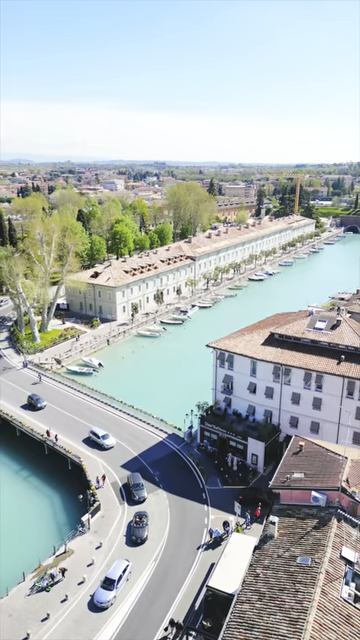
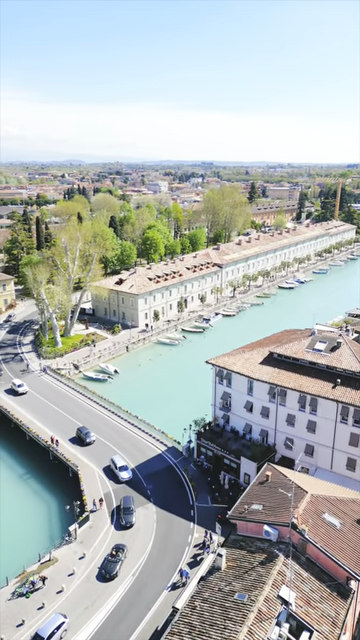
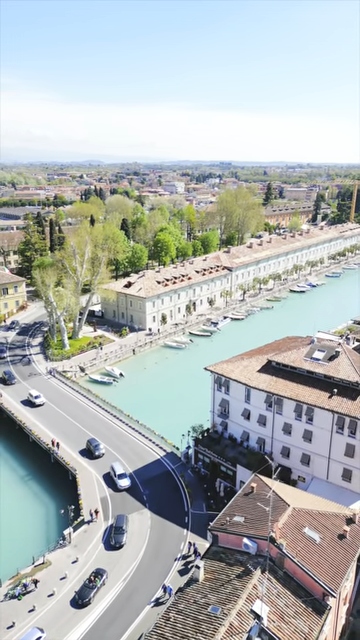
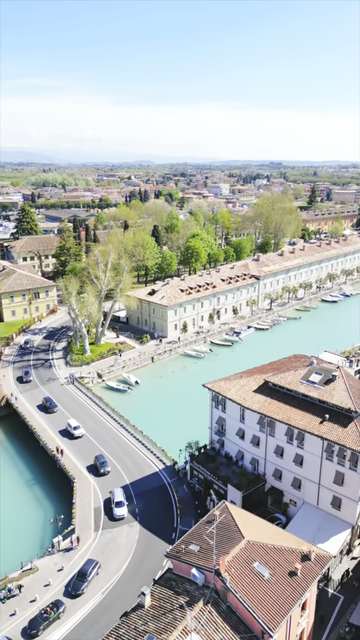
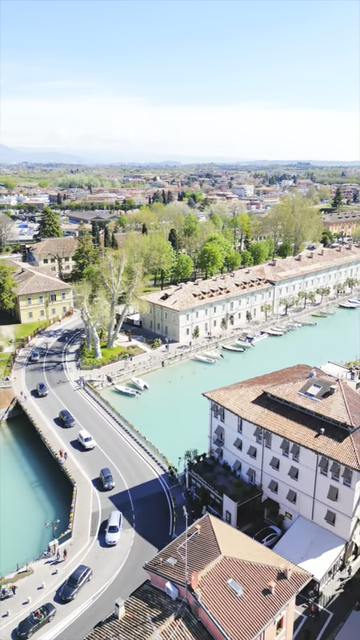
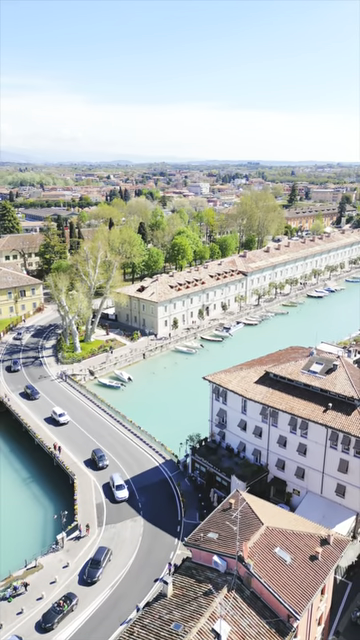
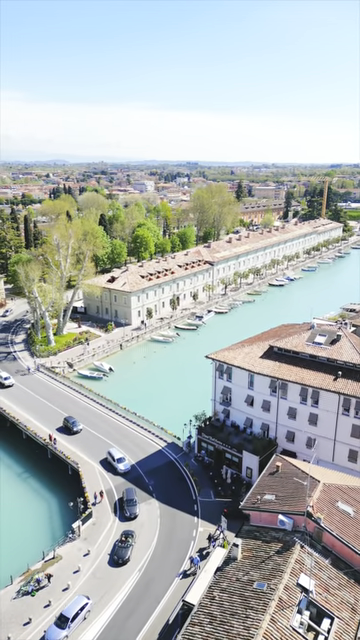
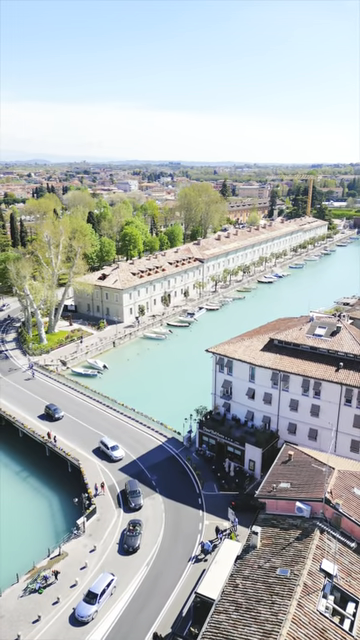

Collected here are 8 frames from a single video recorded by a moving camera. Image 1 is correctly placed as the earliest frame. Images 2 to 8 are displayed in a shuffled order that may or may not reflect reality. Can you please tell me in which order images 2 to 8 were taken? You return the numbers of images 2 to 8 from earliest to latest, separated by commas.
8, 7, 2, 3, 6, 4, 5
